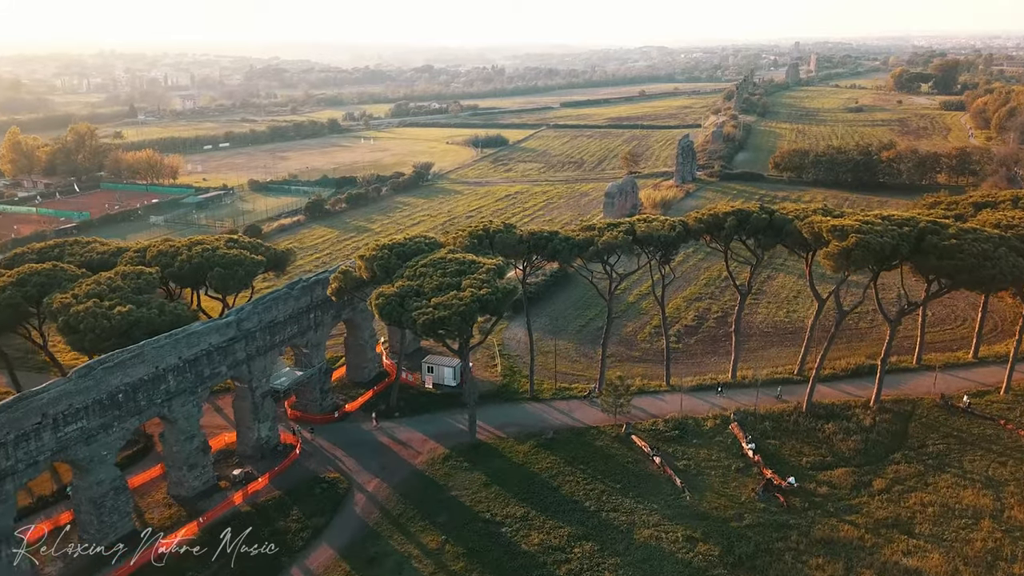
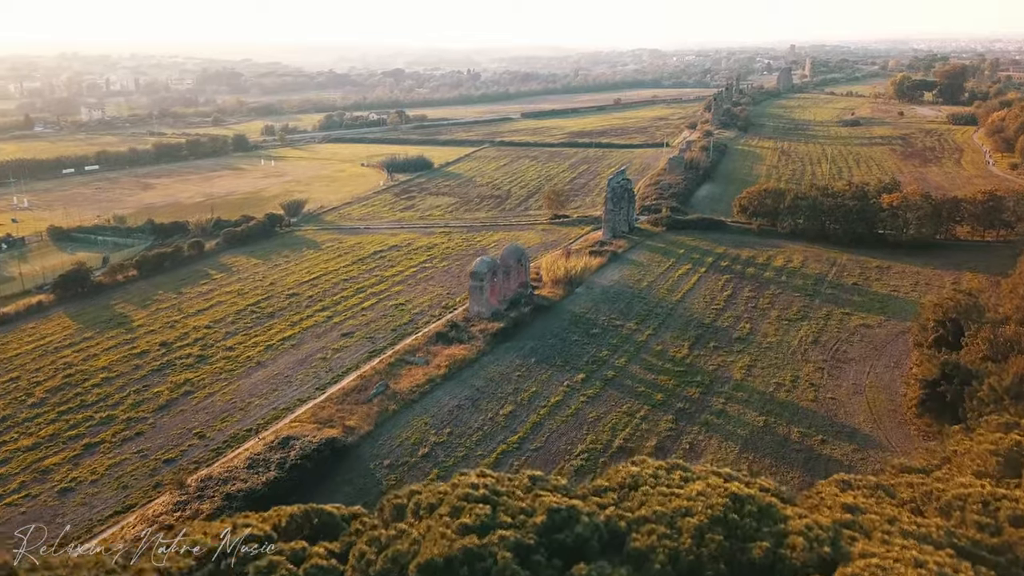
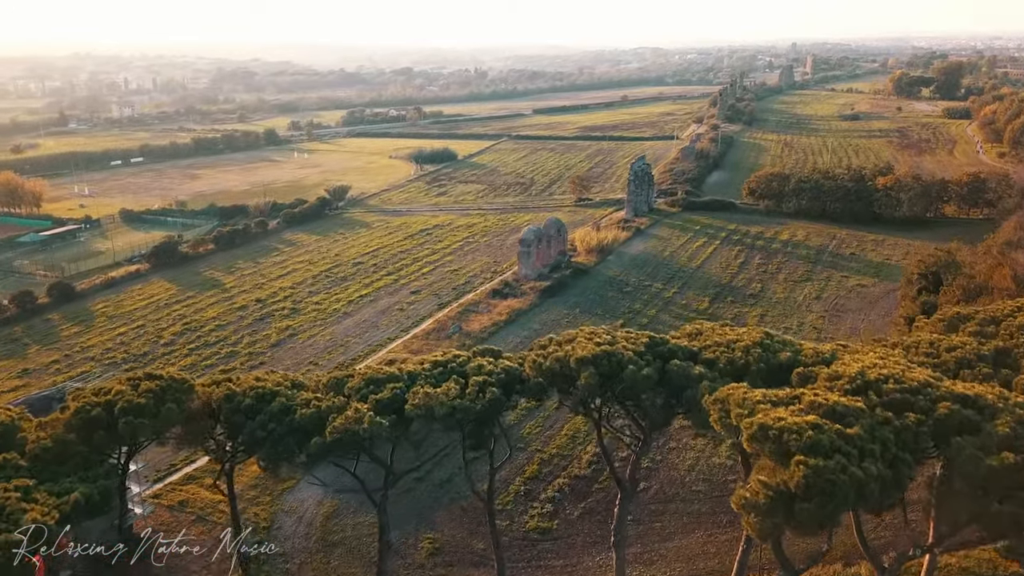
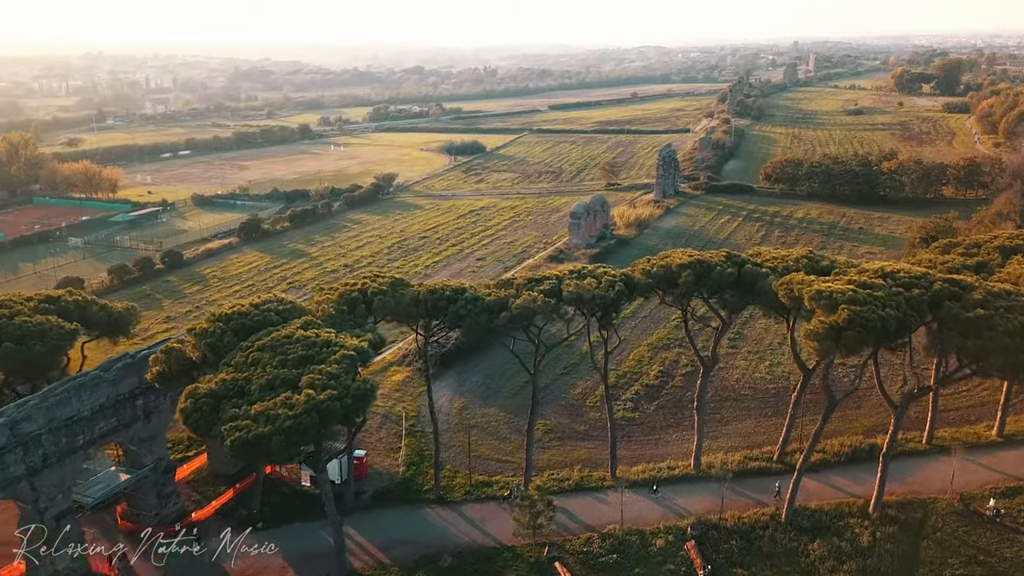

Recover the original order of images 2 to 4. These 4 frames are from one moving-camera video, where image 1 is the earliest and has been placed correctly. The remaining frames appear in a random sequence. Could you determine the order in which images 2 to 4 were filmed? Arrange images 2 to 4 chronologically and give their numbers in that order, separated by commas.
4, 3, 2
